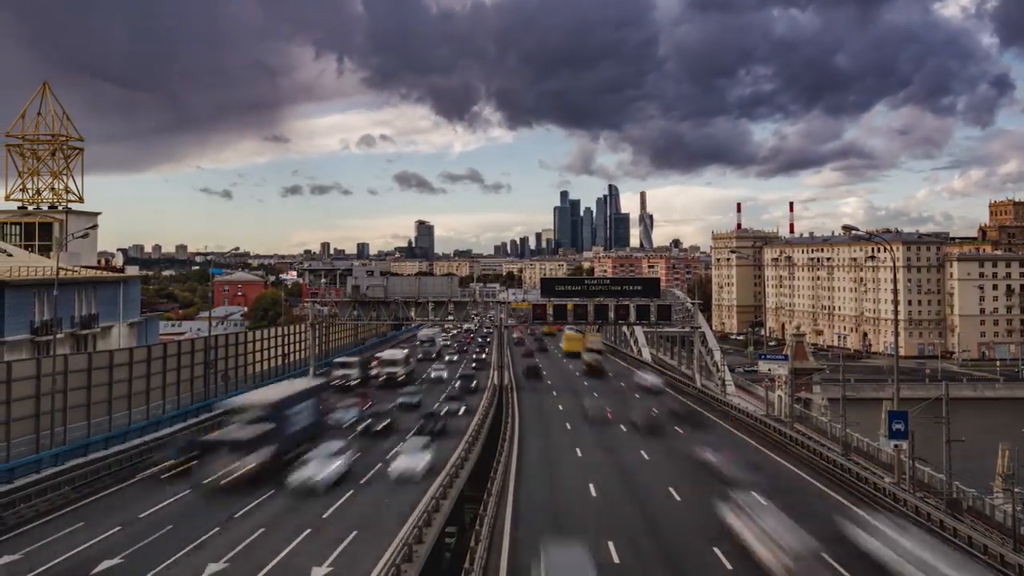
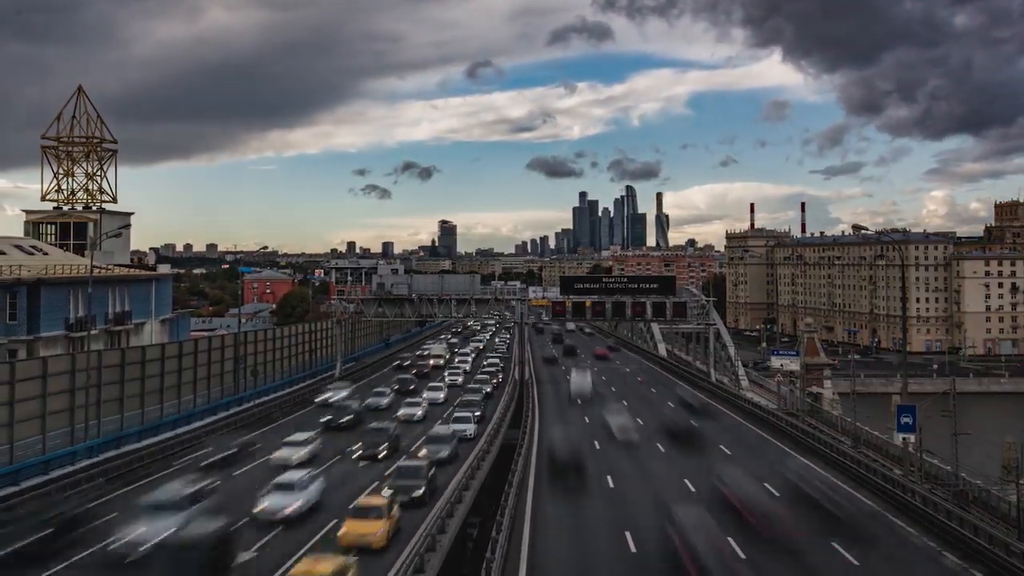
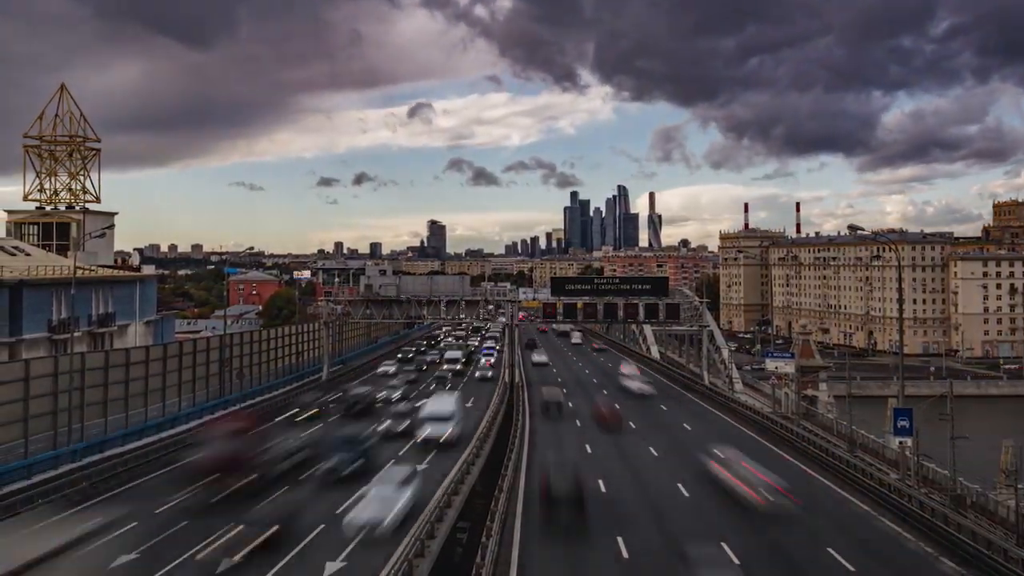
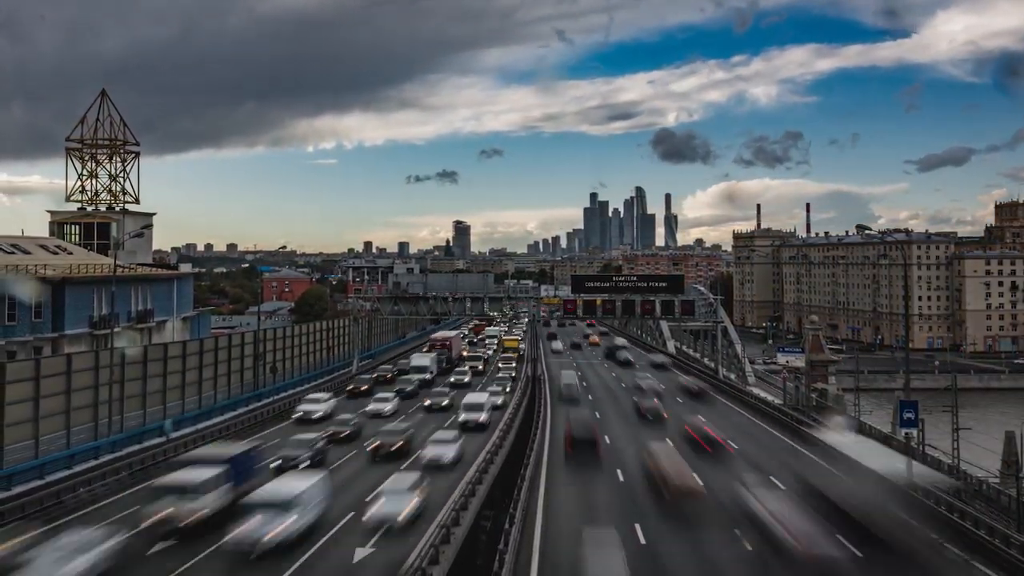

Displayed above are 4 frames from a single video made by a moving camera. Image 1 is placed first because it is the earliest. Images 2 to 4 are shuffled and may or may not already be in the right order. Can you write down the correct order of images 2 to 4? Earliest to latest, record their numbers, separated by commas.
3, 2, 4
